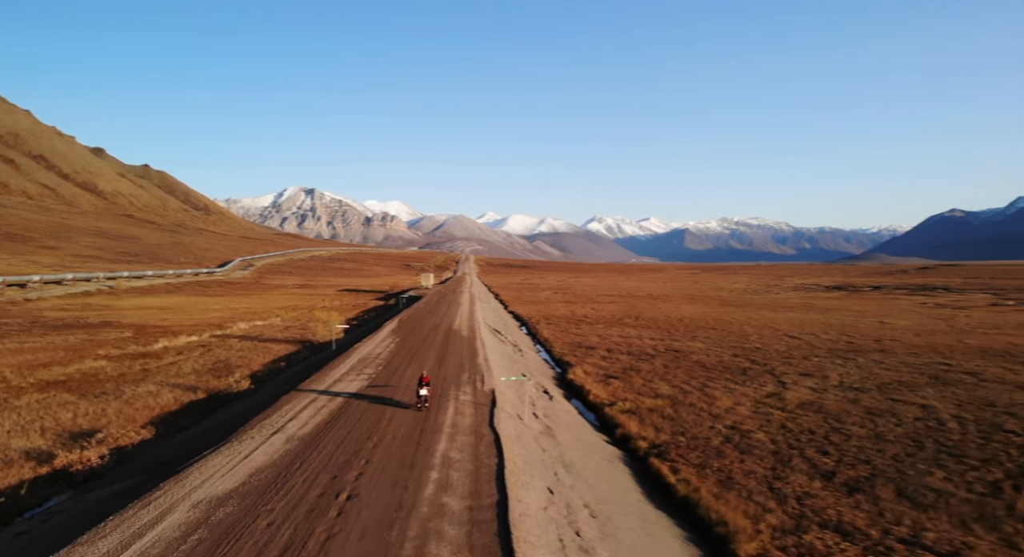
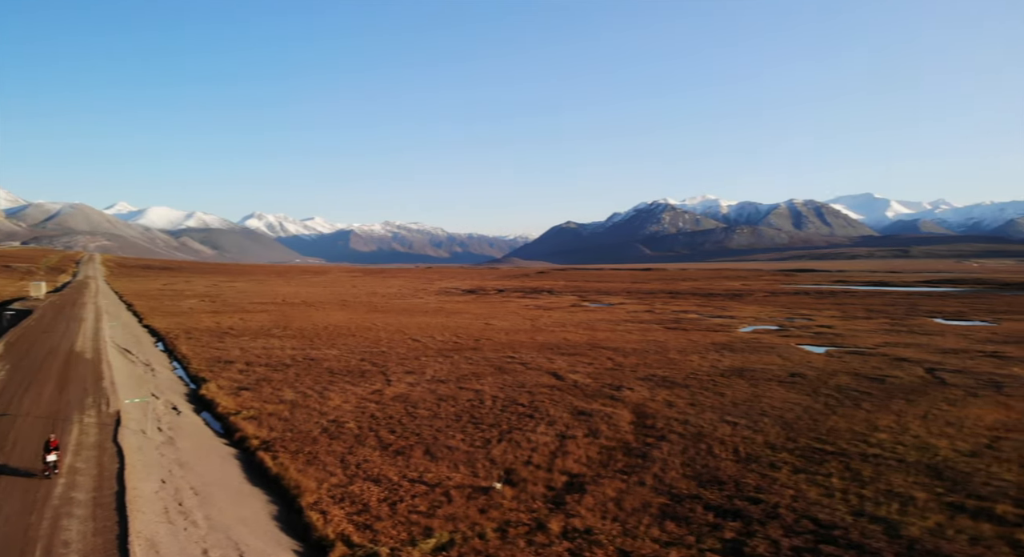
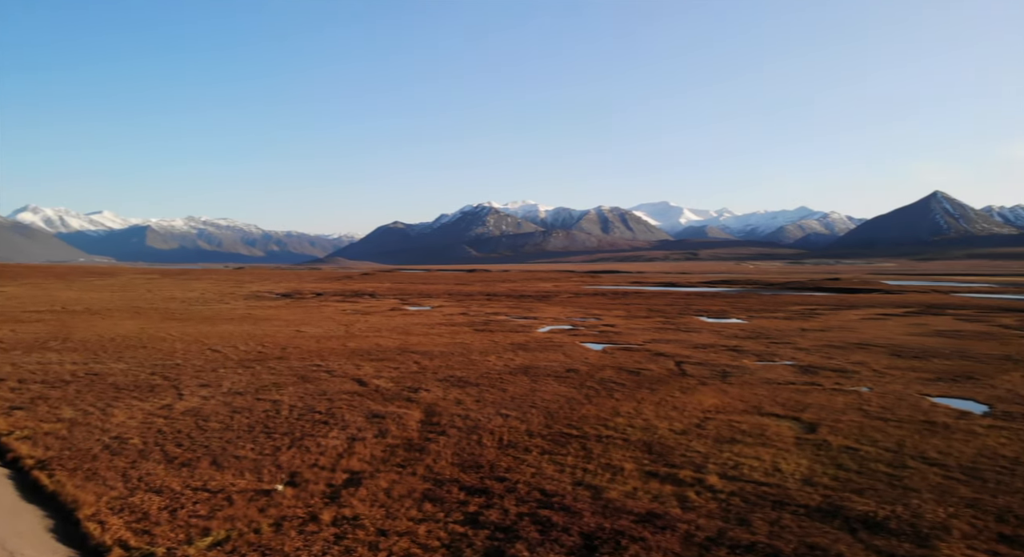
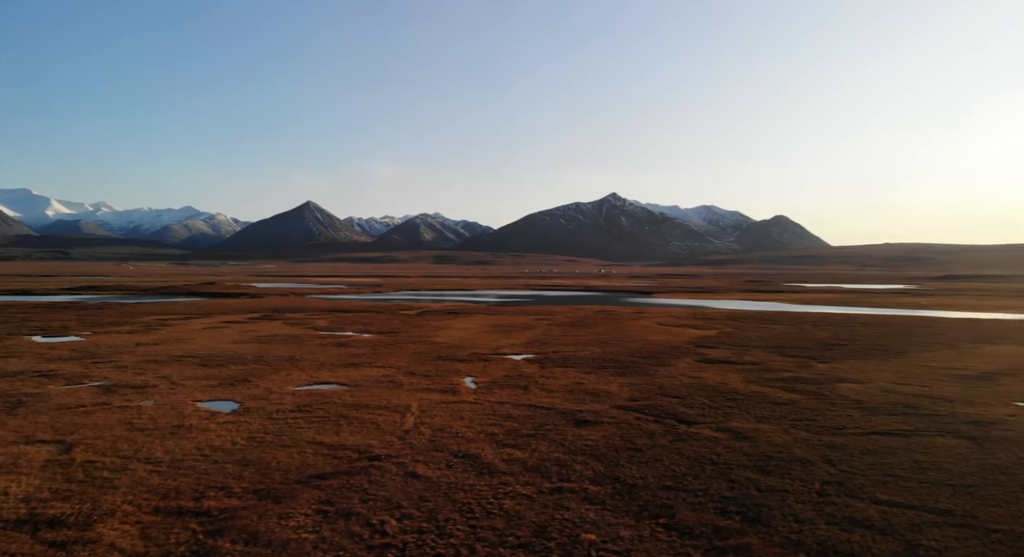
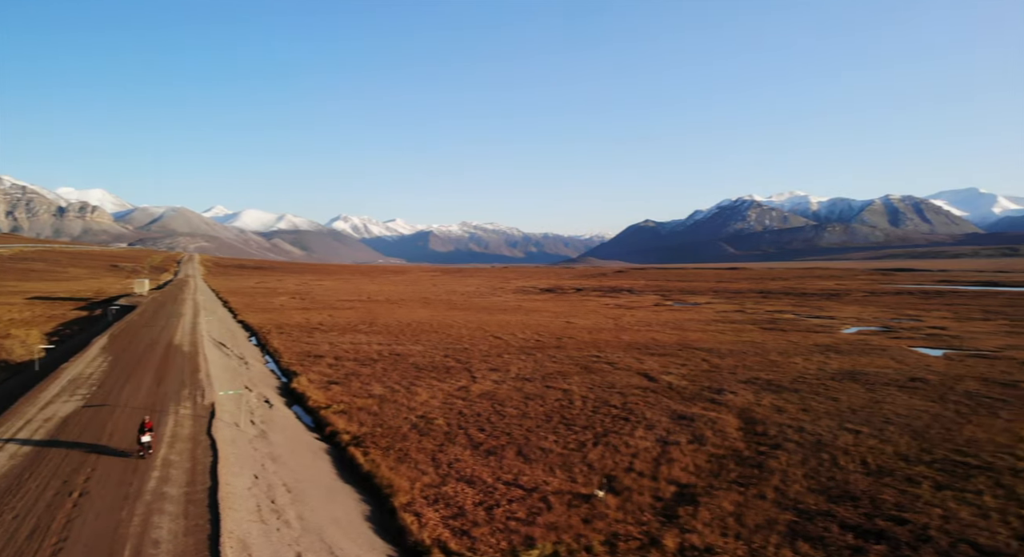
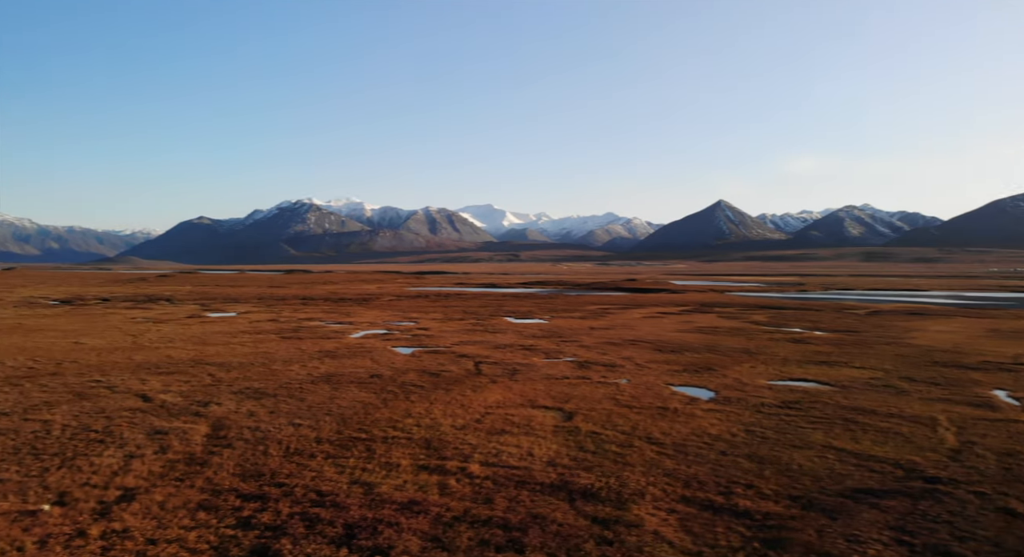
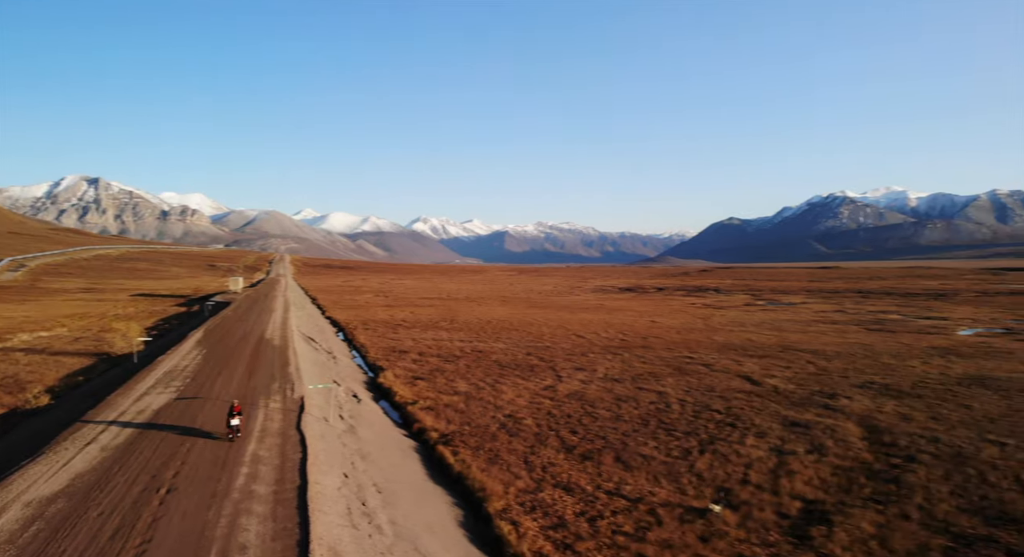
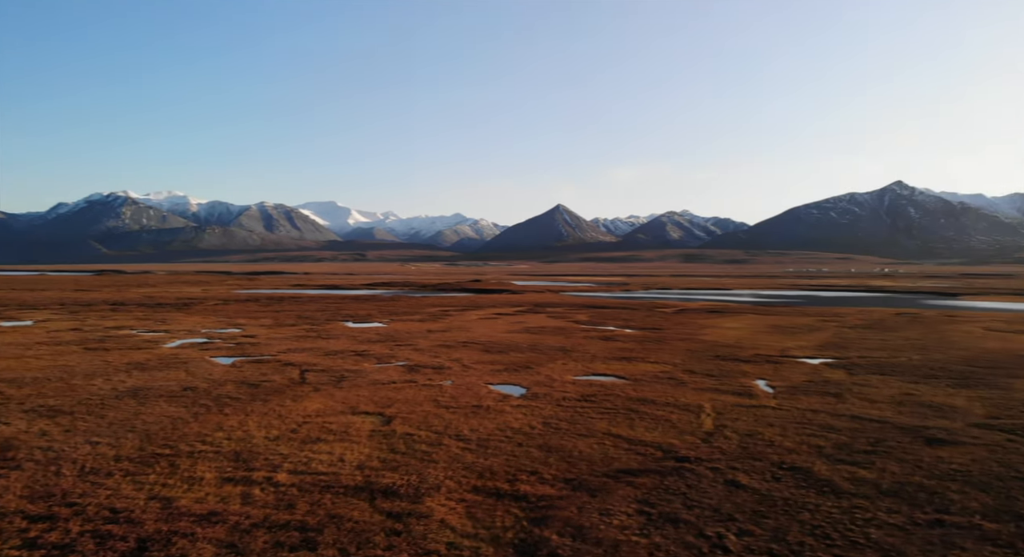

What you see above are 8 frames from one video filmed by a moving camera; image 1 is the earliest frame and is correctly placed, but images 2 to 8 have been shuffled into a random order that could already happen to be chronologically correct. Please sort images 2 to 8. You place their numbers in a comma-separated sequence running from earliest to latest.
7, 5, 2, 3, 6, 8, 4
